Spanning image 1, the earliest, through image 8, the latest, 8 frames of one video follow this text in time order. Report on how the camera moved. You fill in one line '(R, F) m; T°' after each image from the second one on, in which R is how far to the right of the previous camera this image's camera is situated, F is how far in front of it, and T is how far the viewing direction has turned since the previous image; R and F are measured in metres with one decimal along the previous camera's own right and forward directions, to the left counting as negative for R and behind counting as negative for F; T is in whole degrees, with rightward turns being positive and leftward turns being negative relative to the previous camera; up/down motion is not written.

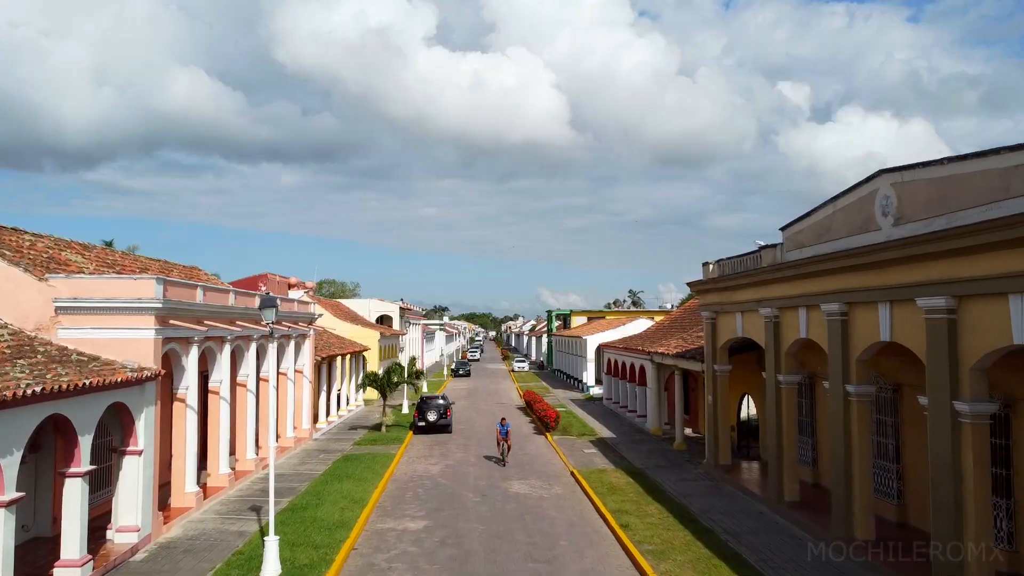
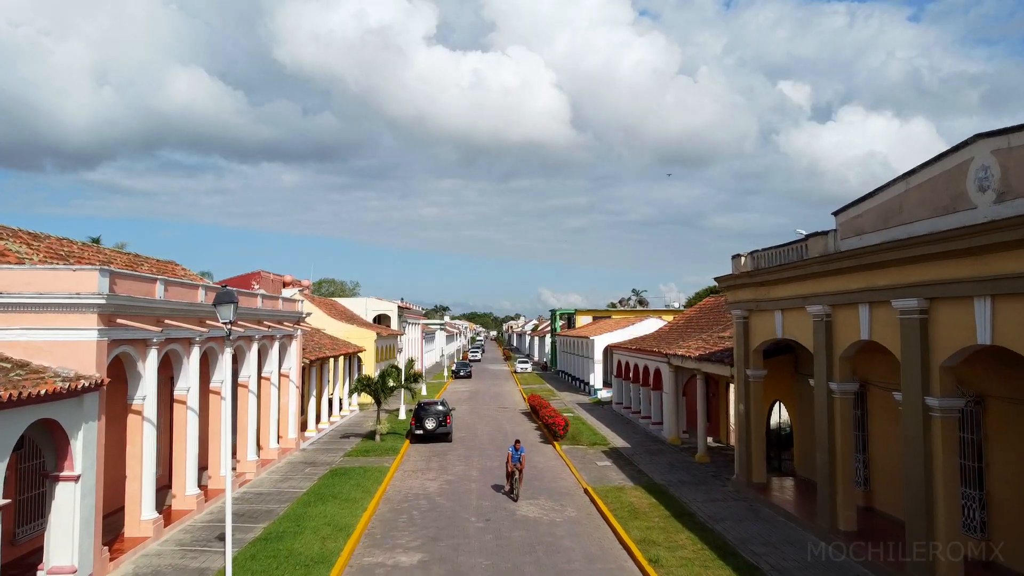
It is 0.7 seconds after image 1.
(-0.1, +1.9) m; 0°
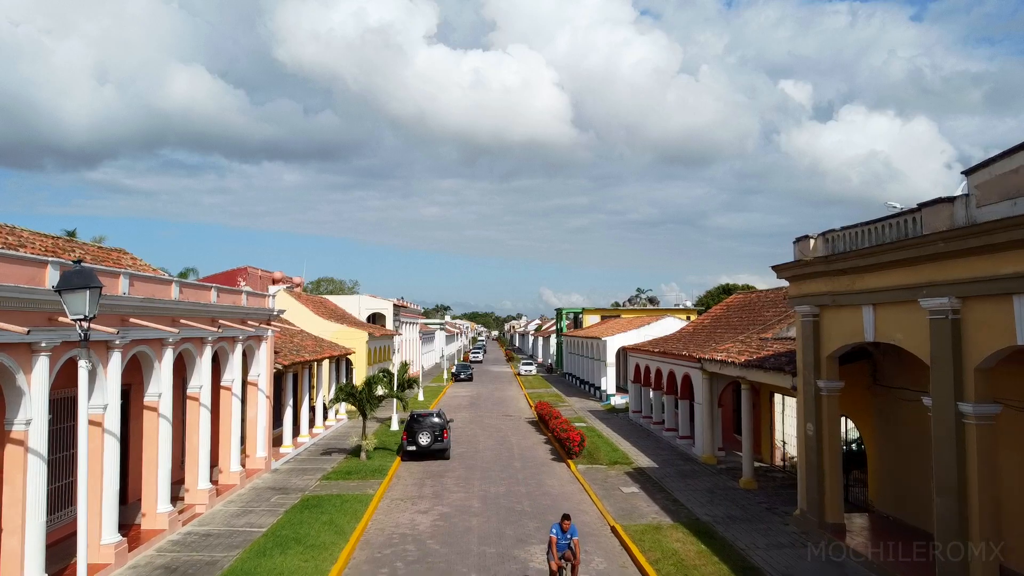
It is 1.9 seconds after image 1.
(-0.1, +3.0) m; 0°
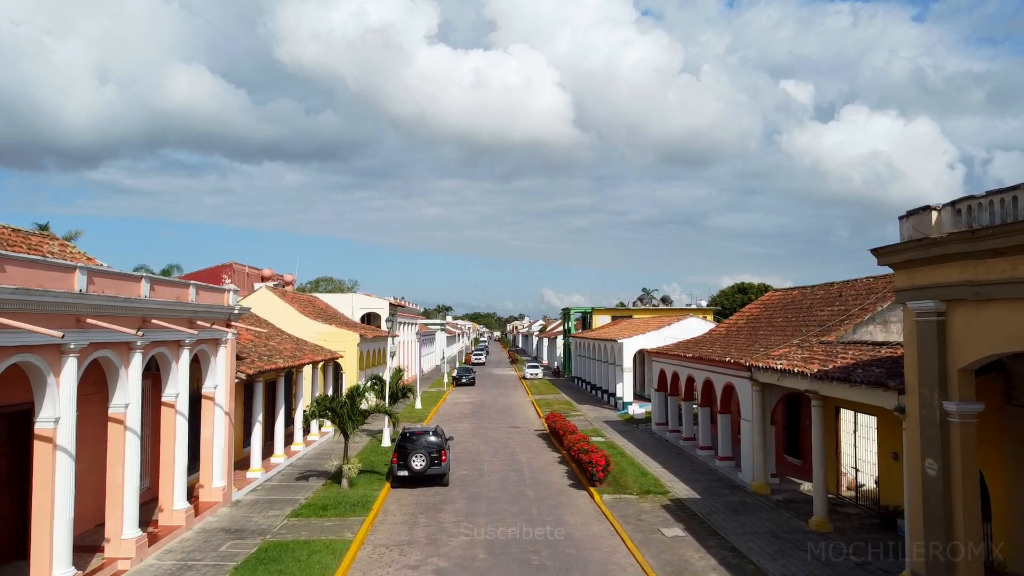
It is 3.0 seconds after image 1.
(-0.2, +3.1) m; 0°
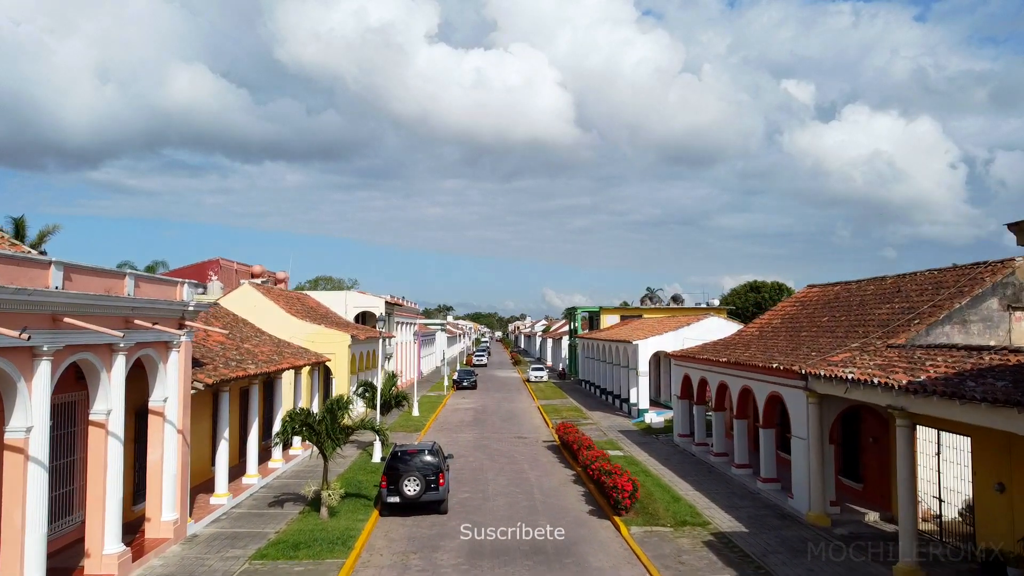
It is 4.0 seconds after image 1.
(-0.1, +2.4) m; 0°
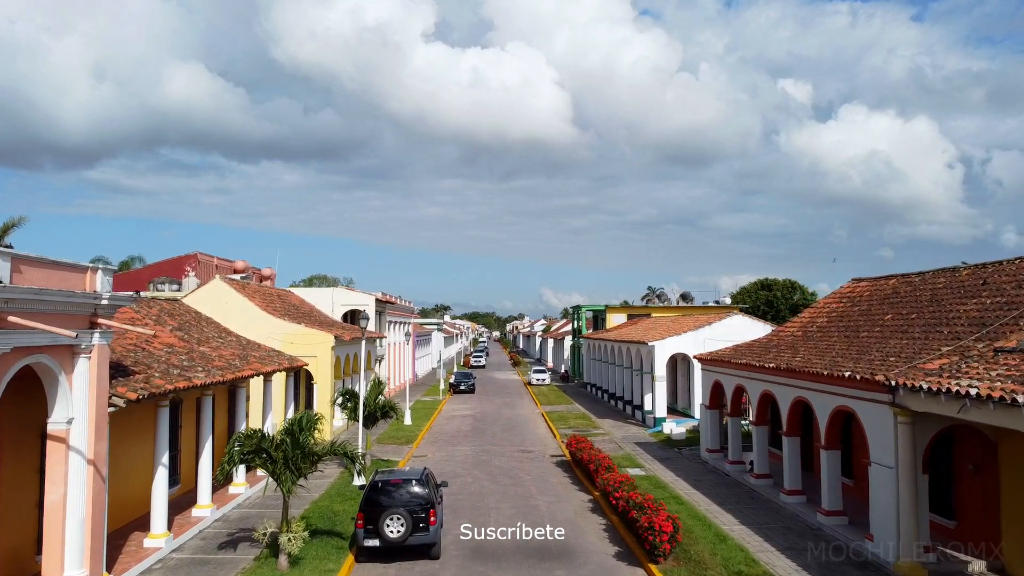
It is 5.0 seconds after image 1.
(-0.2, +2.8) m; 0°
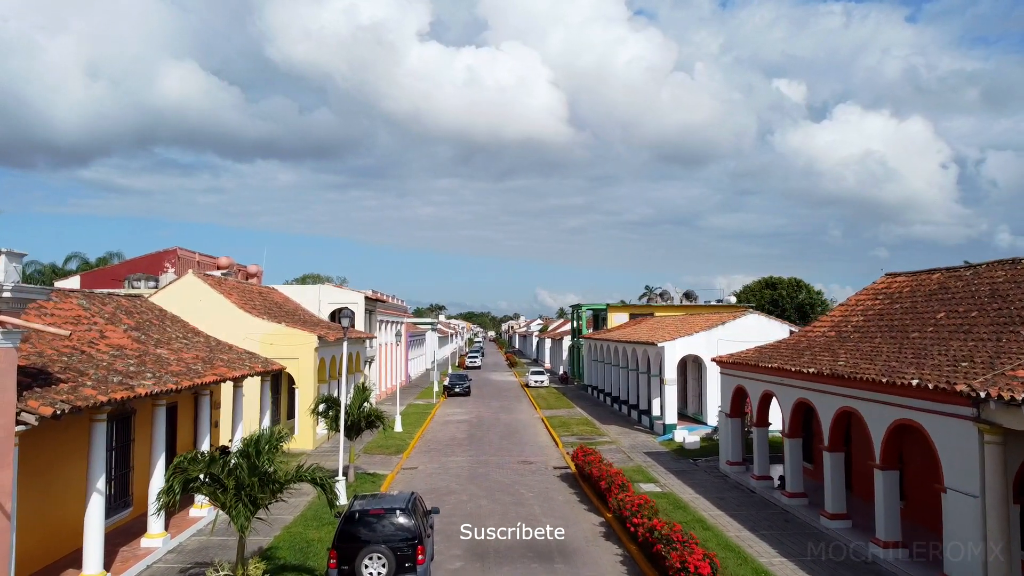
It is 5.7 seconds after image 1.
(-0.1, +1.8) m; 0°
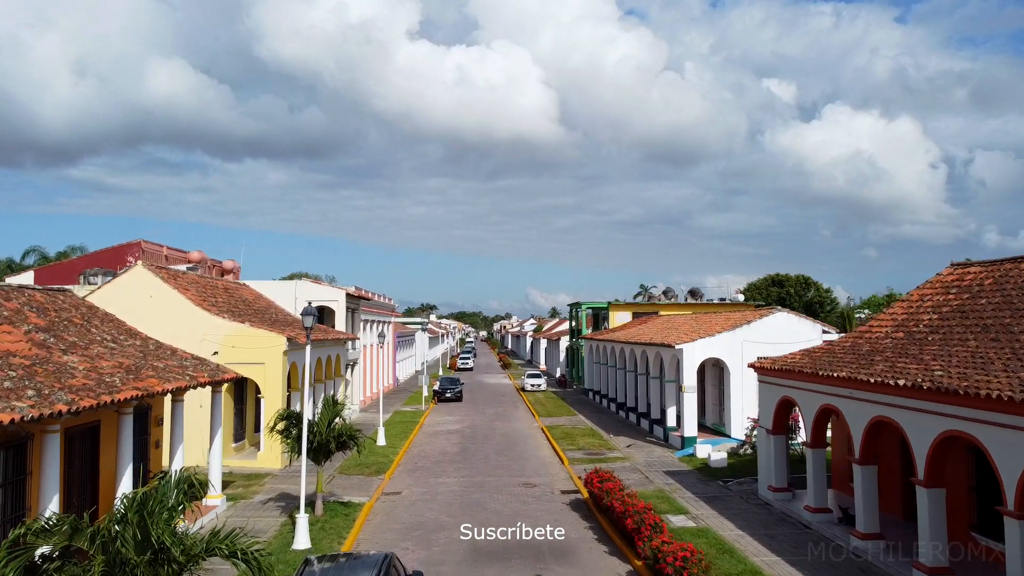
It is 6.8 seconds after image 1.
(-0.2, +2.8) m; +1°
